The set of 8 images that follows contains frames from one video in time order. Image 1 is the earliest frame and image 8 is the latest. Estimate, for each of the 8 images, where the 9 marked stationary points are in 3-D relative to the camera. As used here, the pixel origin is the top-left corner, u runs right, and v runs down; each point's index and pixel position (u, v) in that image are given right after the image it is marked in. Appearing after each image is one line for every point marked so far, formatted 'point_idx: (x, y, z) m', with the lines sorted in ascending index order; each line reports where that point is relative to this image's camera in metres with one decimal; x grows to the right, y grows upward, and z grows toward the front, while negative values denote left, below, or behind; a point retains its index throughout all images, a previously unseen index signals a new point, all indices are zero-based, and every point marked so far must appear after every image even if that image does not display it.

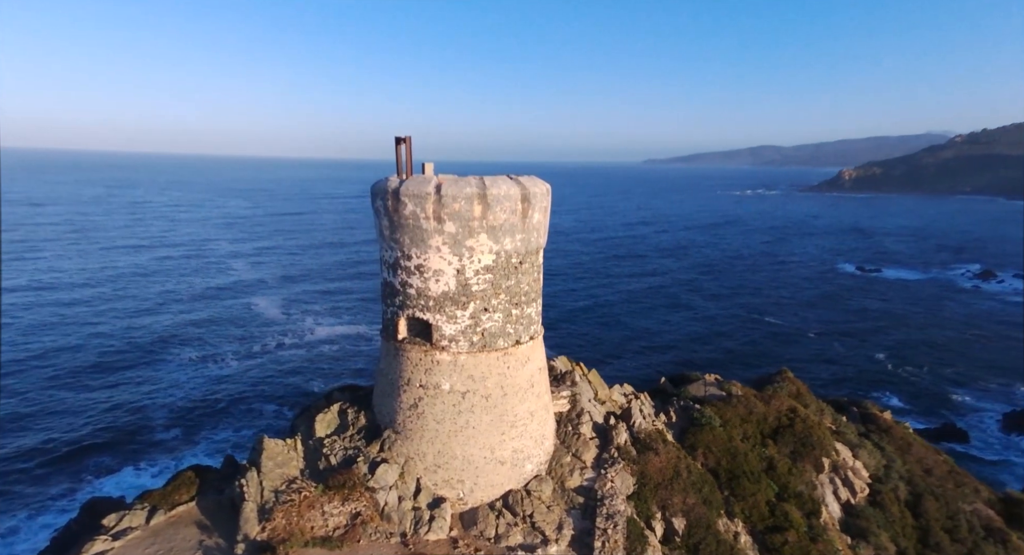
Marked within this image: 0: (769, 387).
0: (+7.4, -3.1, +15.5) m
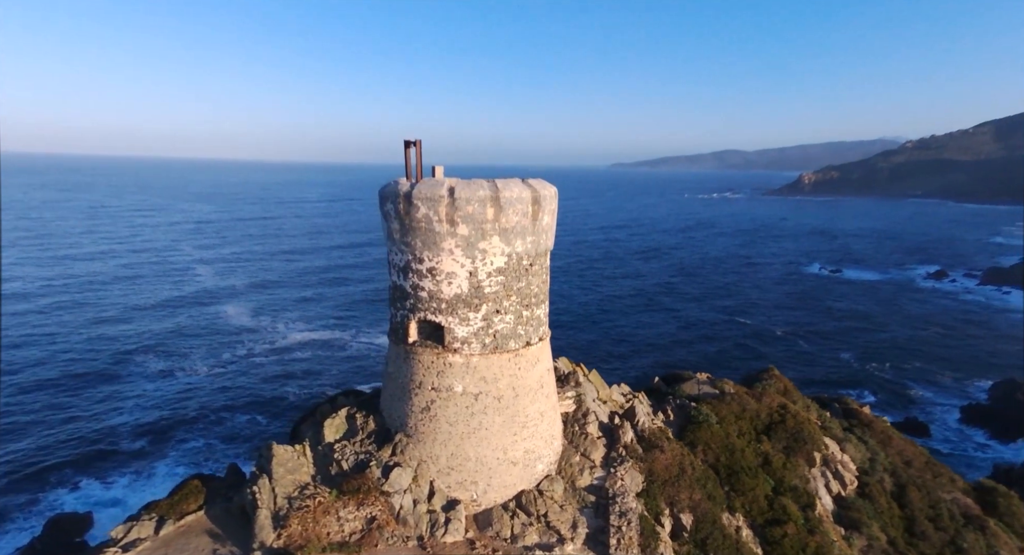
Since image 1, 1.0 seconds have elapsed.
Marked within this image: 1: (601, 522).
0: (+7.3, -3.1, +15.9) m
1: (+1.5, -3.9, +8.6) m
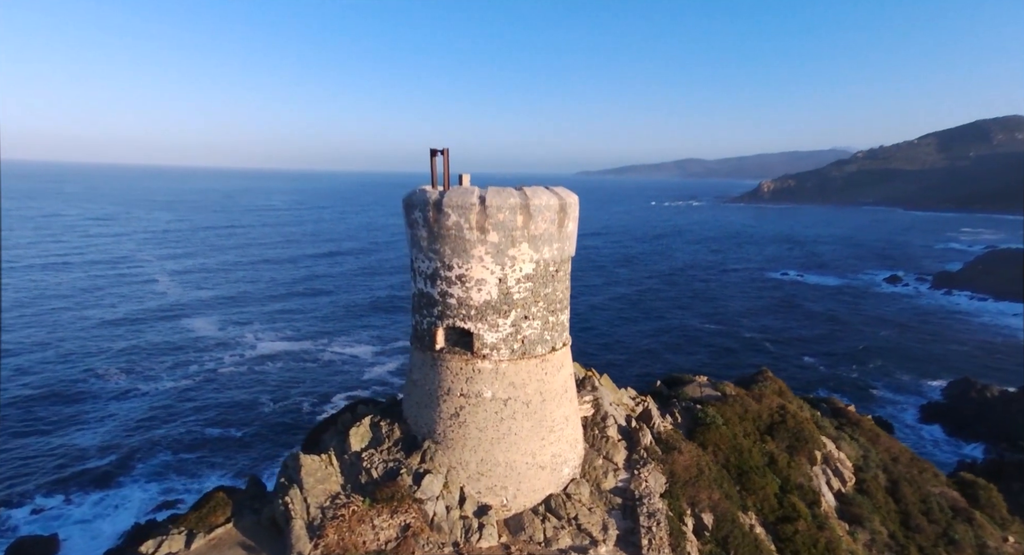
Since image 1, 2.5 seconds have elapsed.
0: (+7.4, -3.3, +16.3) m
1: (+2.0, -4.0, +8.8) m
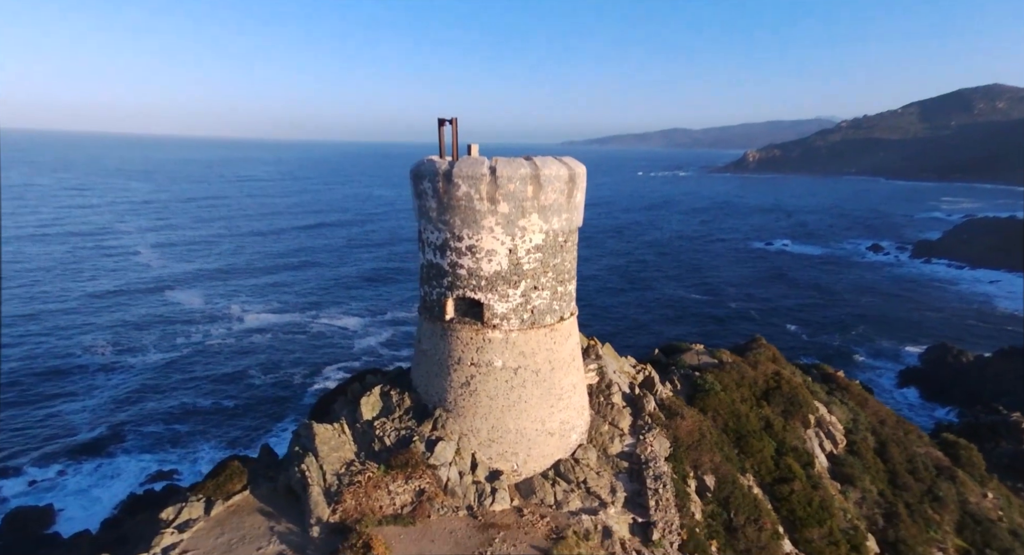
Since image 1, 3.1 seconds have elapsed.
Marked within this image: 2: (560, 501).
0: (+7.4, -2.4, +16.7) m
1: (+2.1, -3.5, +9.1) m
2: (+0.8, -3.5, +8.5) m
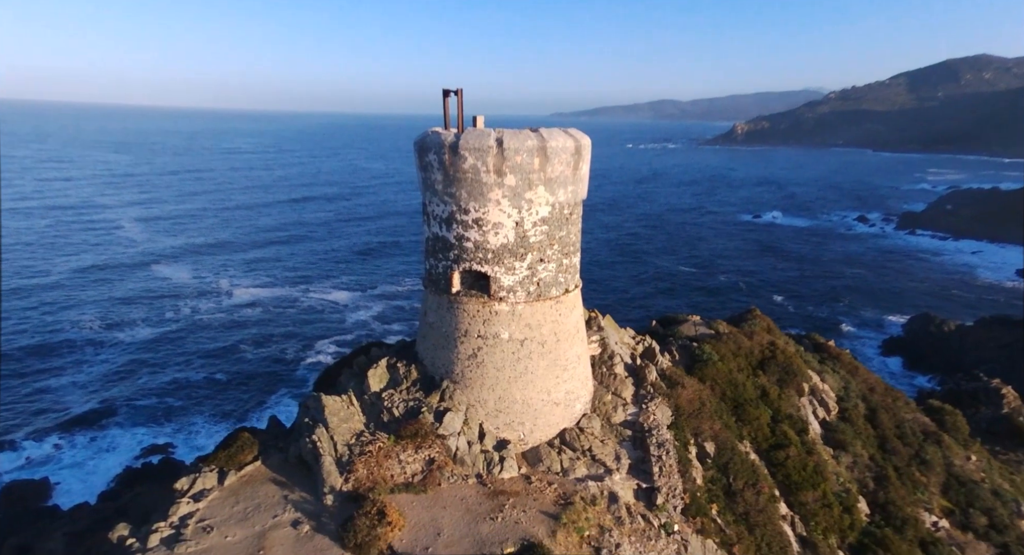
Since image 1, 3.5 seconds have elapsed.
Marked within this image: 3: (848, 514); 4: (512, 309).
0: (+7.3, -1.5, +16.9) m
1: (+2.2, -3.0, +9.3) m
2: (+0.9, -3.1, +8.7) m
3: (+6.8, -4.8, +10.9) m
4: (0.0, -0.5, +8.7) m
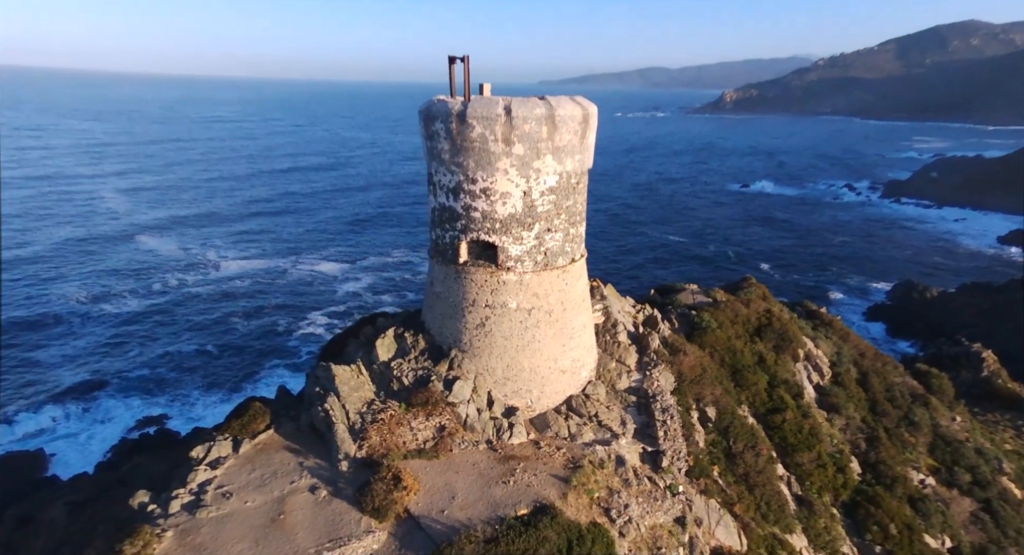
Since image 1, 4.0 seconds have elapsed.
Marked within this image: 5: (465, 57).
0: (+7.3, -0.5, +17.1) m
1: (+2.4, -2.5, +9.5) m
2: (+1.0, -2.6, +8.9) m
3: (+6.9, -4.1, +11.3) m
4: (+0.1, 0.0, +8.8) m
5: (-0.7, +3.5, +8.4) m
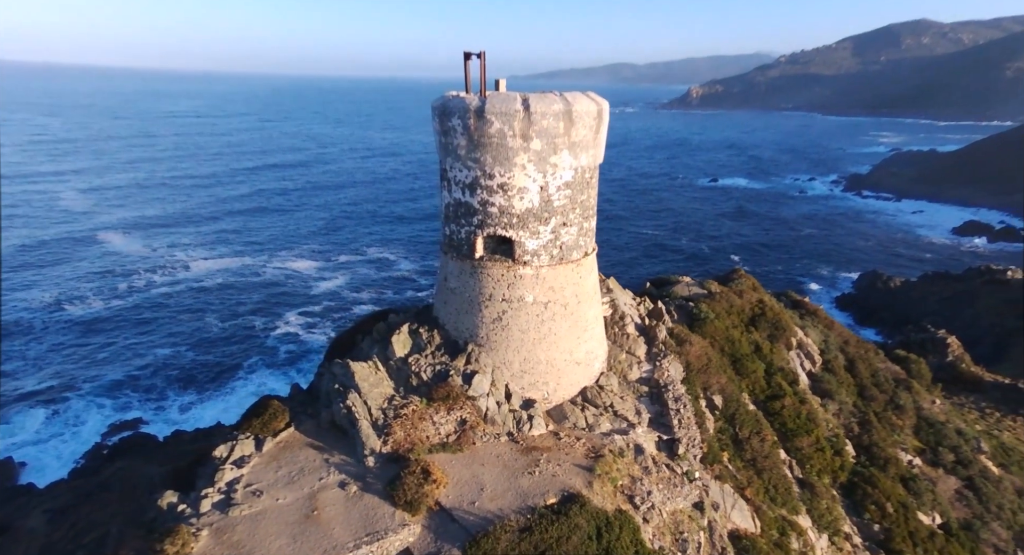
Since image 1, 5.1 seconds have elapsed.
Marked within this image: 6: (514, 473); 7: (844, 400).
0: (+7.2, -0.2, +17.6) m
1: (+2.6, -2.3, +9.8) m
2: (+1.3, -2.5, +9.1) m
3: (+7.1, -3.9, +11.7) m
4: (+0.4, +0.1, +8.9) m
5: (-0.5, +3.6, +8.5) m
6: (0.0, -2.8, +7.8) m
7: (+8.7, -3.2, +14.0) m
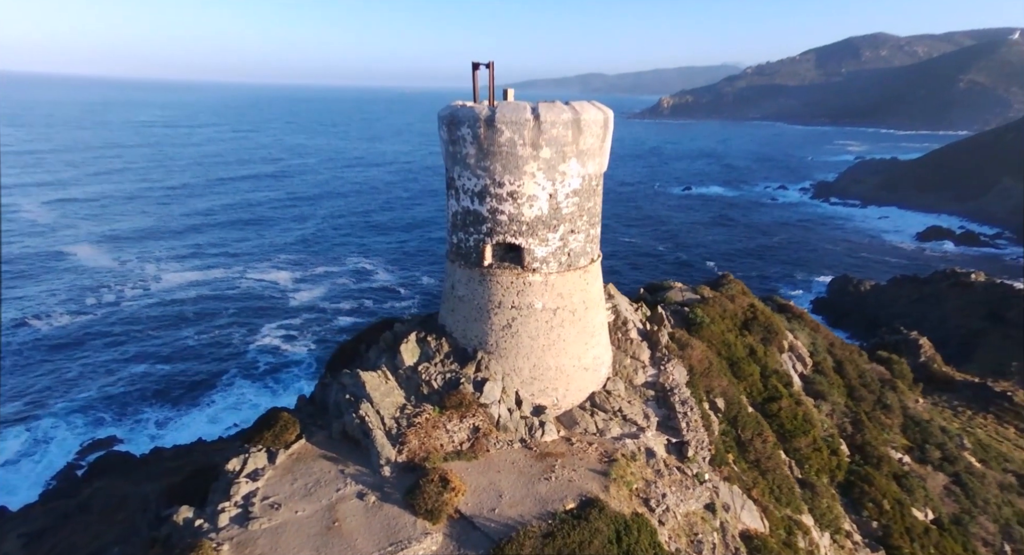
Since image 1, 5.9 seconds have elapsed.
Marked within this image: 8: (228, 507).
0: (+7.0, -0.4, +17.9) m
1: (+2.8, -2.4, +9.9) m
2: (+1.5, -2.6, +9.1) m
3: (+7.2, -4.0, +12.0) m
4: (+0.6, 0.0, +9.0) m
5: (-0.3, +3.4, +8.6) m
6: (+0.3, -2.9, +7.8) m
7: (+8.7, -3.3, +14.4) m
8: (-3.7, -2.9, +6.9) m
